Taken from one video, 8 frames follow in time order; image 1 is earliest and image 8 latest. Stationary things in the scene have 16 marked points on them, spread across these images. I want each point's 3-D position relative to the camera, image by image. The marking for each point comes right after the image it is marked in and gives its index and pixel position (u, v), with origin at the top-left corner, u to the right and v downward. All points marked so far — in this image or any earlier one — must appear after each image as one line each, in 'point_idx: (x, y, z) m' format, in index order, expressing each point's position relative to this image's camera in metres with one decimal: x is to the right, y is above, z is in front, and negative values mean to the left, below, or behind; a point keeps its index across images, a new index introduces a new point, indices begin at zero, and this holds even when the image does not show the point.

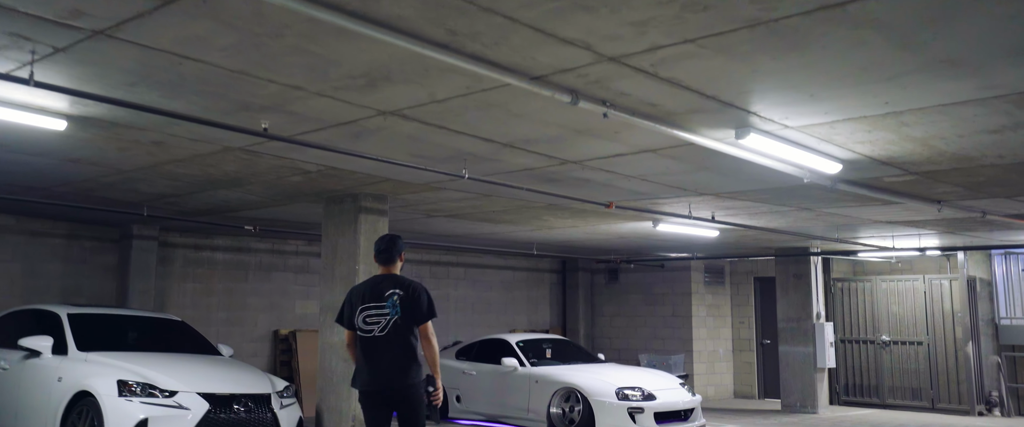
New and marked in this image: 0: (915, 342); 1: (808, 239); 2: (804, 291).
0: (+6.8, -2.2, +15.6) m
1: (+4.4, -0.4, +13.8) m
2: (+4.8, -1.3, +15.3) m
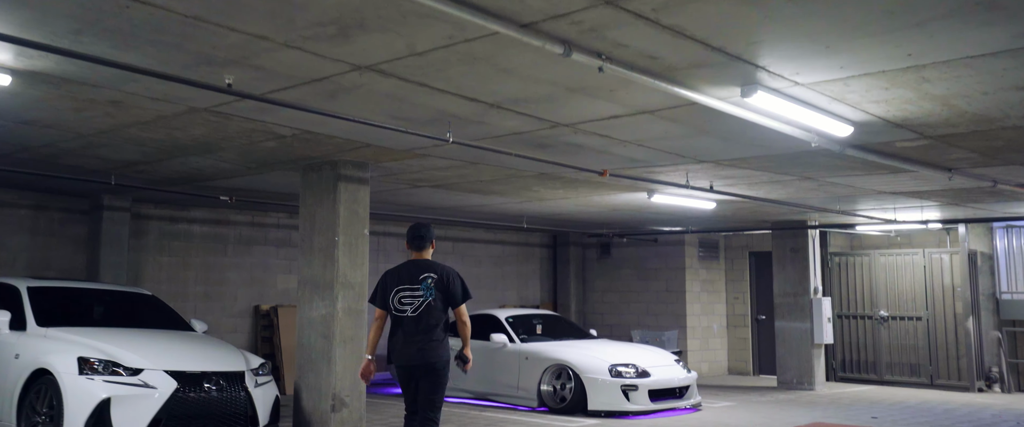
0: (+6.6, -1.7, +15.3) m
1: (+4.3, 0.0, +13.4) m
2: (+4.6, -0.8, +14.9) m
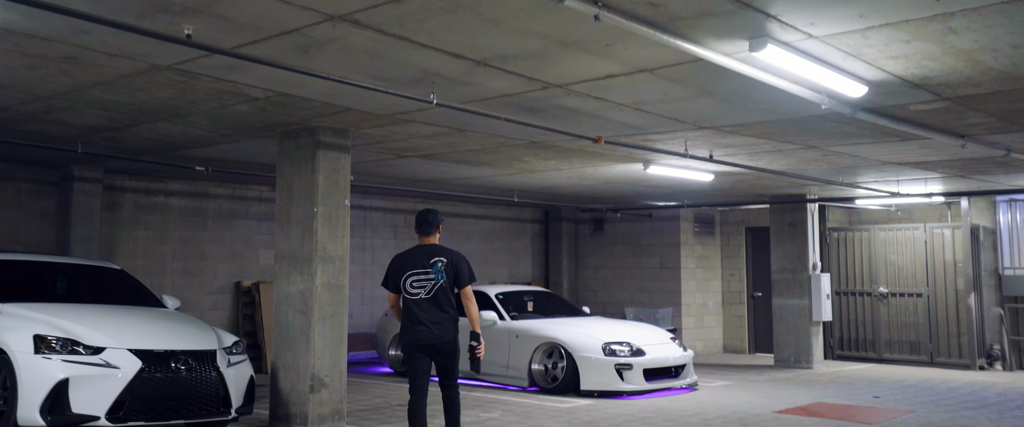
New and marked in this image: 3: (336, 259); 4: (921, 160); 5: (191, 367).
0: (+6.4, -1.3, +14.9) m
1: (+4.1, +0.4, +12.9) m
2: (+4.5, -0.4, +14.5) m
3: (-1.6, -0.4, +8.2) m
4: (+4.3, +0.6, +9.7) m
5: (-2.4, -1.2, +7.1) m
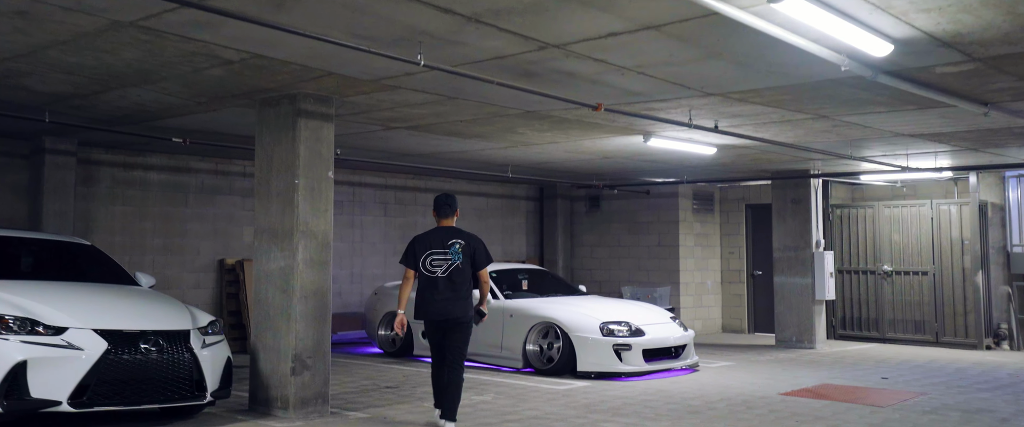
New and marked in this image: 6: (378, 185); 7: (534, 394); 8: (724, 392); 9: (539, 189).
0: (+6.4, -0.9, +14.5) m
1: (+4.1, +0.7, +12.5) m
2: (+4.4, -0.1, +14.0) m
3: (-1.6, -0.2, +7.8) m
4: (+4.2, +0.8, +9.3) m
5: (-2.5, -1.0, +6.6) m
6: (-2.2, +0.5, +15.2) m
7: (+0.2, -1.8, +9.3) m
8: (+2.1, -1.8, +9.4) m
9: (+0.5, +0.5, +18.0) m
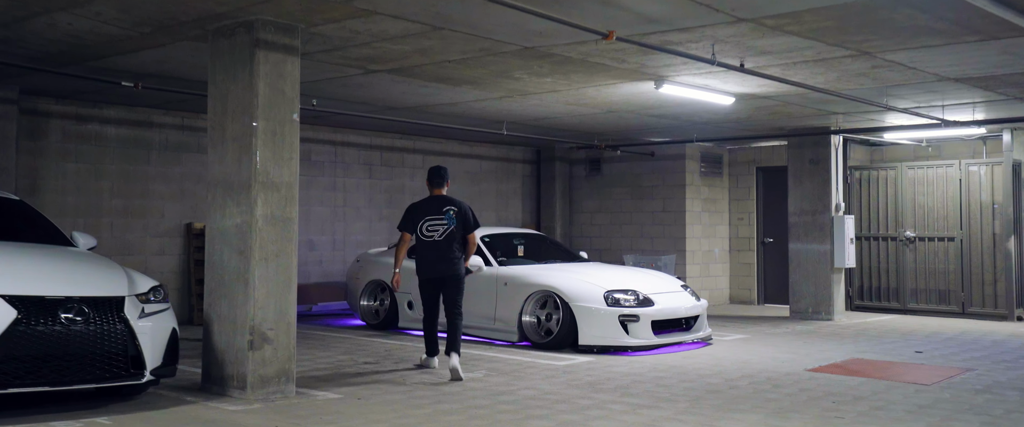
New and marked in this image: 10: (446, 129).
0: (+6.3, -0.4, +13.5) m
1: (+4.0, +1.2, +11.4) m
2: (+4.3, +0.5, +13.0) m
3: (-1.7, +0.2, +6.7) m
4: (+4.2, +1.2, +8.2) m
5: (-2.5, -0.6, +5.5) m
6: (-2.3, +1.0, +14.0) m
7: (+0.2, -1.4, +8.3) m
8: (+2.1, -1.4, +8.3) m
9: (+0.4, +1.1, +16.9) m
10: (-0.9, +1.2, +13.3) m
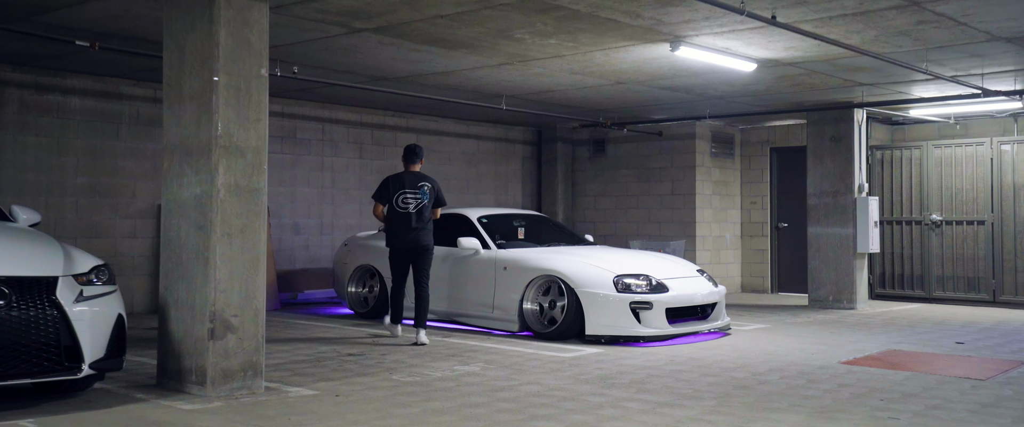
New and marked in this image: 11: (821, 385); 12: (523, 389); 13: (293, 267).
0: (+6.3, -0.1, +12.6) m
1: (+4.0, +1.5, +10.5) m
2: (+4.3, +0.7, +12.1) m
3: (-1.6, +0.4, +5.8) m
4: (+4.2, +1.4, +7.3) m
5: (-2.5, -0.4, +4.7) m
6: (-2.3, +1.3, +13.2) m
7: (+0.2, -1.2, +7.4) m
8: (+2.1, -1.2, +7.5) m
9: (+0.4, +1.4, +16.0) m
10: (-0.9, +1.5, +12.4) m
11: (+2.2, -1.2, +6.5) m
12: (+0.1, -1.2, +6.3) m
13: (-2.9, -0.7, +12.4) m
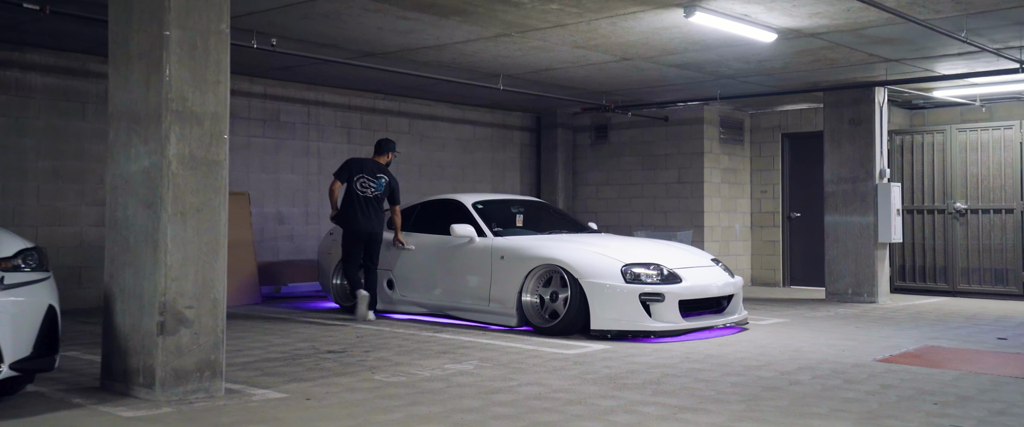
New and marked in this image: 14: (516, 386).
0: (+6.2, +0.1, +11.9) m
1: (+4.0, +1.6, +9.8) m
2: (+4.3, +0.9, +11.3) m
3: (-1.7, +0.5, +5.0) m
4: (+4.2, +1.6, +6.5) m
5: (-2.5, -0.3, +3.9) m
6: (-2.3, +1.4, +12.4) m
7: (+0.2, -1.1, +6.7) m
8: (+2.1, -1.0, +6.7) m
9: (+0.4, +1.6, +15.2) m
10: (-1.0, +1.6, +11.6) m
11: (+2.1, -1.1, +5.7) m
12: (+0.1, -1.1, +5.5) m
13: (-3.0, -0.6, +11.7) m
14: (0.0, -1.1, +5.6) m
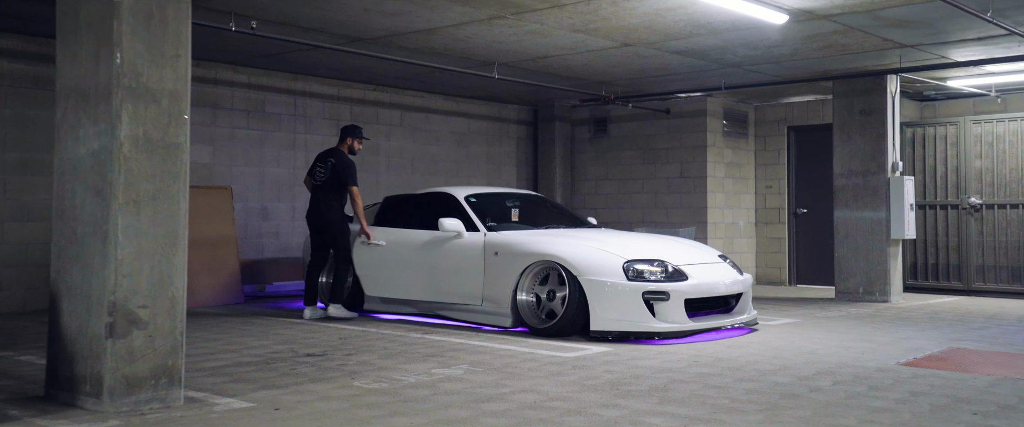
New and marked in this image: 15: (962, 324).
0: (+6.2, +0.1, +11.4) m
1: (+3.9, +1.7, +9.3) m
2: (+4.2, +0.9, +10.8) m
3: (-1.7, +0.6, +4.5) m
4: (+4.1, +1.6, +6.0) m
5: (-2.6, -0.3, +3.4) m
6: (-2.3, +1.5, +11.9) m
7: (+0.1, -1.0, +6.1) m
8: (+2.0, -1.0, +6.2) m
9: (+0.3, +1.6, +14.7) m
10: (-1.0, +1.7, +11.1) m
11: (+2.1, -1.0, +5.2) m
12: (0.0, -1.0, +5.0) m
13: (-3.0, -0.5, +11.2) m
14: (0.0, -1.0, +5.1) m
15: (+4.1, -1.0, +8.5) m
